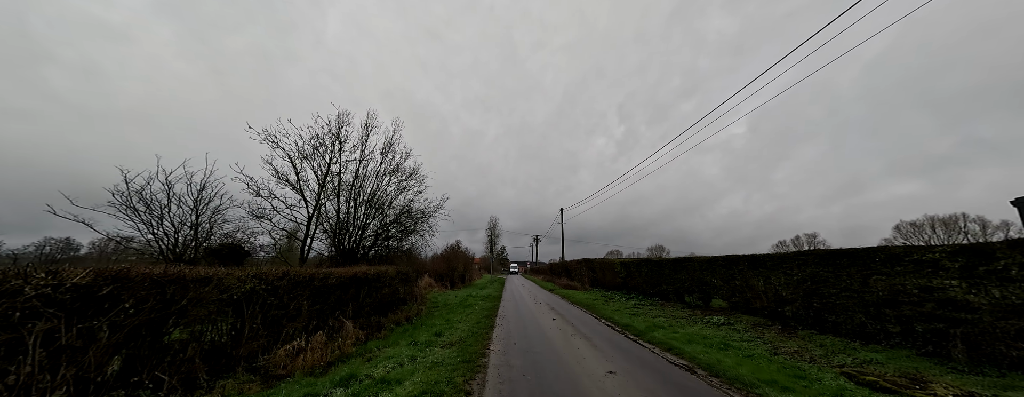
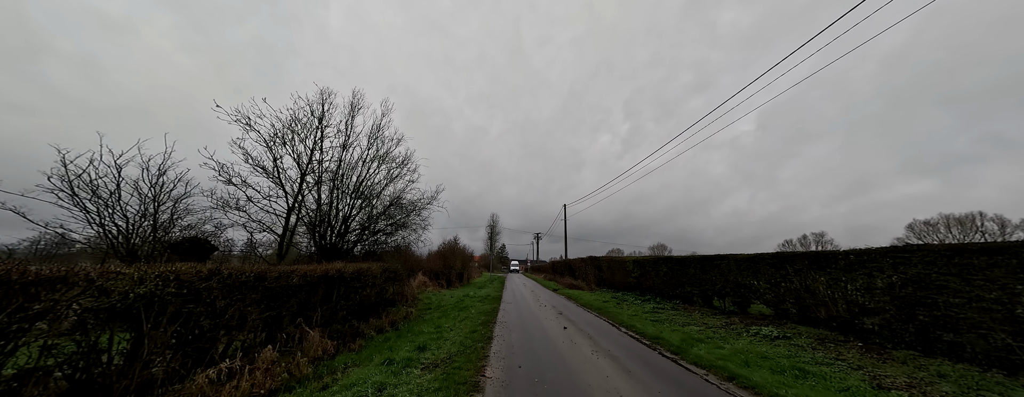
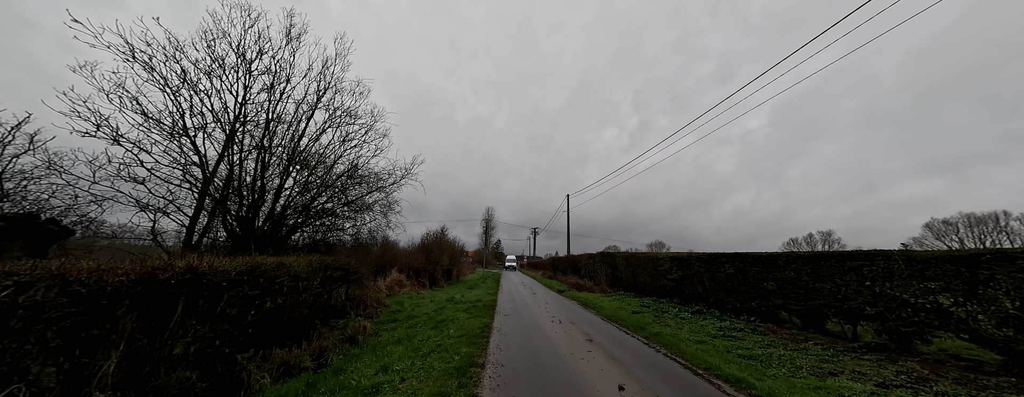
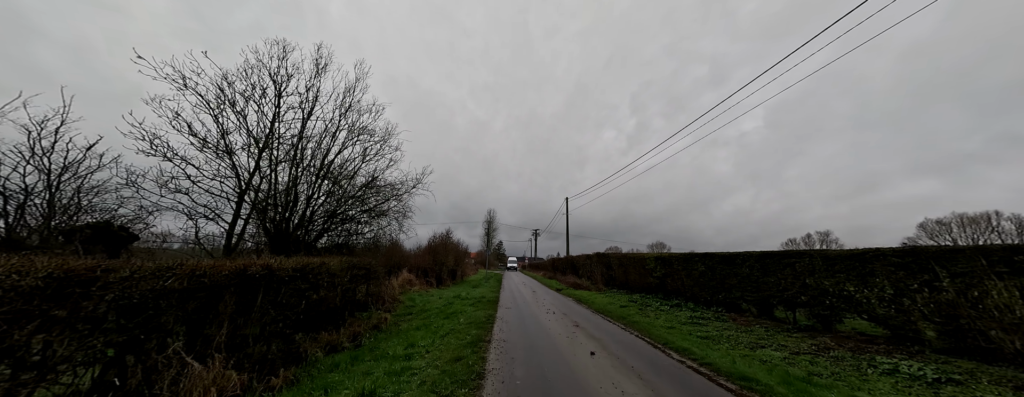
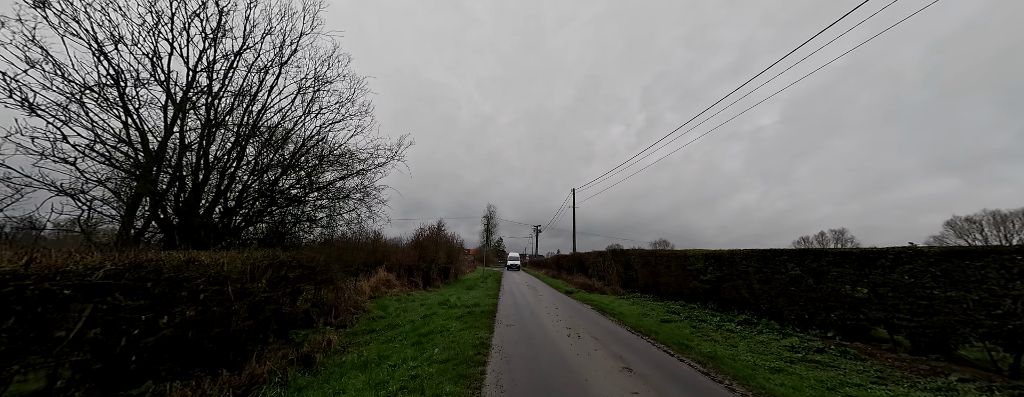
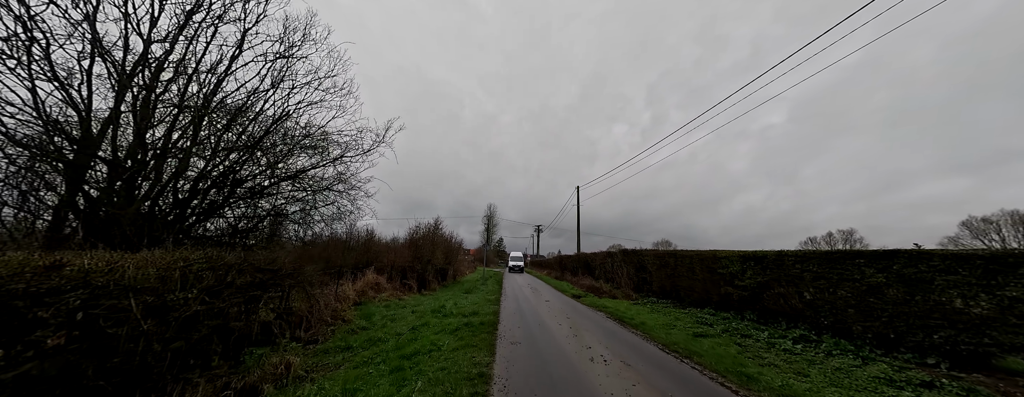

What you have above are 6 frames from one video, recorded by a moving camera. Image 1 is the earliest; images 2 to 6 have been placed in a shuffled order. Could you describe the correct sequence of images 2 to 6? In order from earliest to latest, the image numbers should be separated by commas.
2, 4, 3, 5, 6
